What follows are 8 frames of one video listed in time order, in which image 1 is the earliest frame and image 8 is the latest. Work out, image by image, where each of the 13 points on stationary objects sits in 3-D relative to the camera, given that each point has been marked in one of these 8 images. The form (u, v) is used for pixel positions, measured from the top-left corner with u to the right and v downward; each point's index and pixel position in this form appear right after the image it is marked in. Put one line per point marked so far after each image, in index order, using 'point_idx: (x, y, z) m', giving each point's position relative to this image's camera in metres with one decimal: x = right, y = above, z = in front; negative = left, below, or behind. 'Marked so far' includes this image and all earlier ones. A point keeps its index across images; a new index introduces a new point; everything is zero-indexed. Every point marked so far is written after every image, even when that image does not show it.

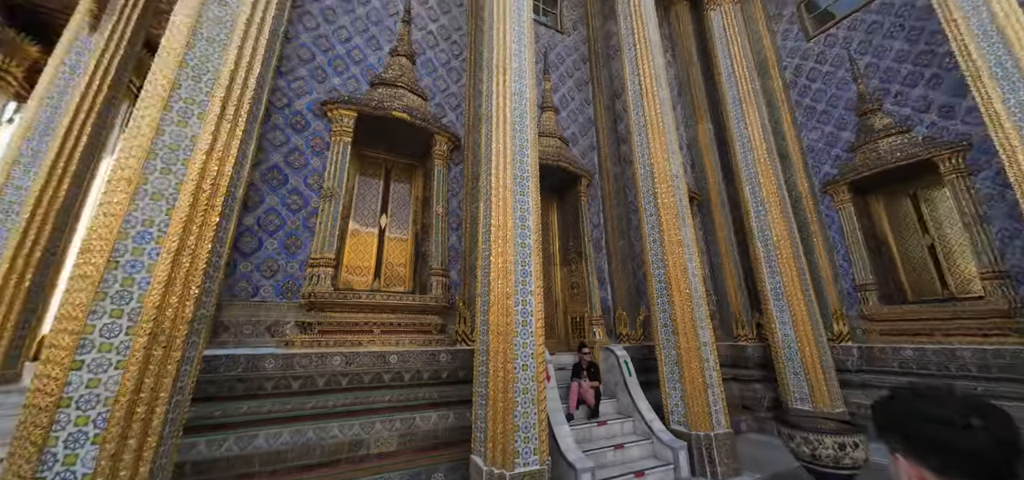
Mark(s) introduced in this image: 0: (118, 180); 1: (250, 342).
0: (-2.2, +0.3, +2.0) m
1: (-2.3, -0.9, +3.0) m
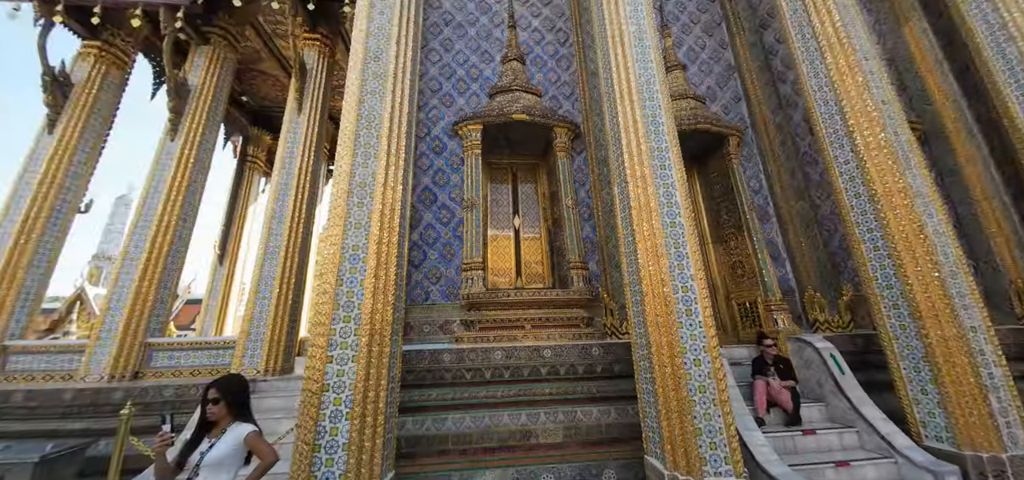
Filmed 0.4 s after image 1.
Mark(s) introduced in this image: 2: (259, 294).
0: (-1.3, +0.2, +2.6) m
1: (-0.8, -1.0, +3.6) m
2: (-3.5, -0.7, +4.7) m
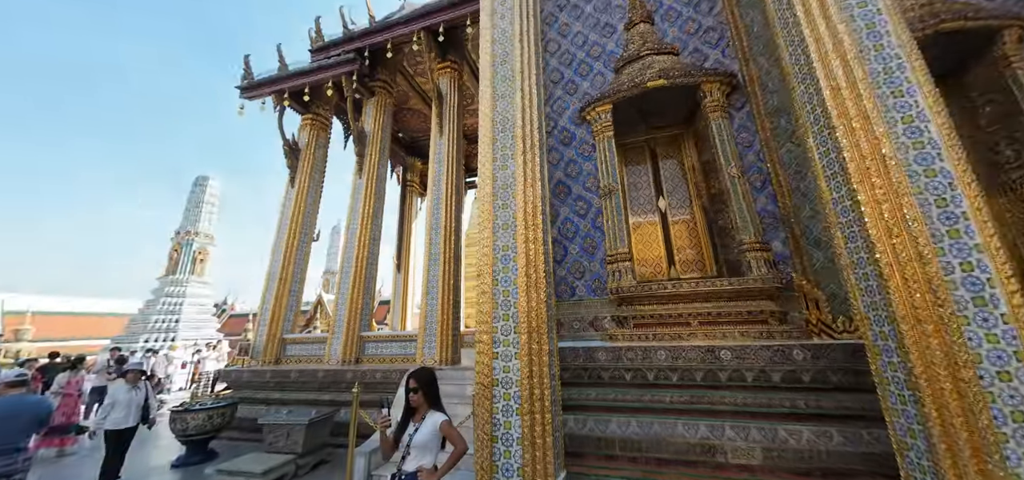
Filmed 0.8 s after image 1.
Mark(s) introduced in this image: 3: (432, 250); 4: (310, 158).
0: (-0.2, +0.1, +2.7) m
1: (+0.7, -1.0, +3.5) m
2: (-1.3, -0.9, +5.5) m
3: (-1.4, -0.2, +5.7) m
4: (-4.4, +1.8, +7.4) m
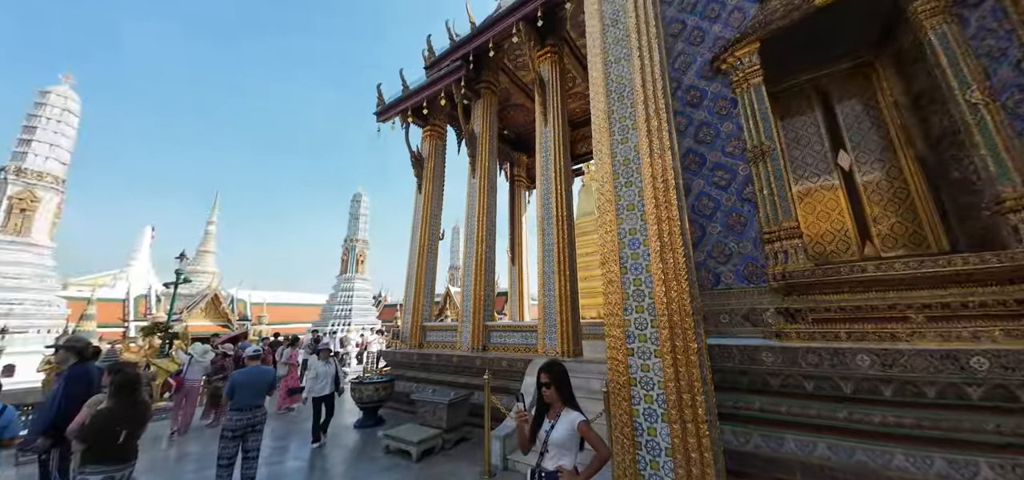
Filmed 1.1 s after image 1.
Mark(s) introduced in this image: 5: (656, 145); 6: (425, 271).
0: (+0.7, +0.3, +2.5) m
1: (+1.8, -0.8, +2.9) m
2: (+0.6, -0.7, +5.5) m
3: (+0.5, 0.0, +5.7) m
4: (-2.0, +1.8, +8.2) m
5: (+1.0, +0.6, +2.3) m
6: (-2.0, -0.7, +7.7) m
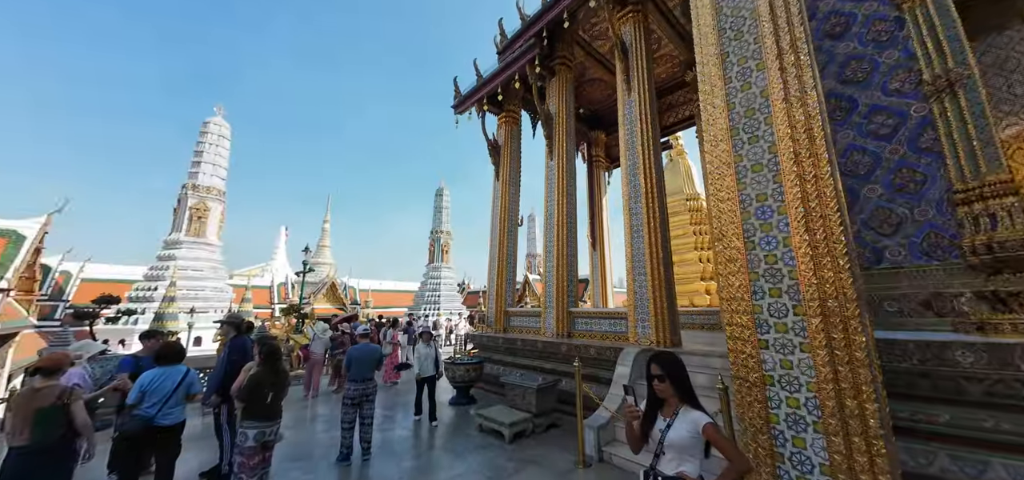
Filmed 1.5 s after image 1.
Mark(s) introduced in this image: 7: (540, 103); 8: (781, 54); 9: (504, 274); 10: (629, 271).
0: (+1.2, +0.4, +2.1) m
1: (+2.5, -0.5, +2.2) m
2: (+1.8, -0.4, +5.0) m
3: (+1.8, +0.3, +5.2) m
4: (-0.1, +2.1, +8.2) m
5: (+1.5, +0.8, +1.8) m
6: (-0.1, -0.4, +7.7) m
7: (+0.6, +2.9, +7.3) m
8: (+1.5, +1.0, +1.9) m
9: (-0.2, -0.8, +7.6) m
10: (+1.8, -0.5, +5.2) m
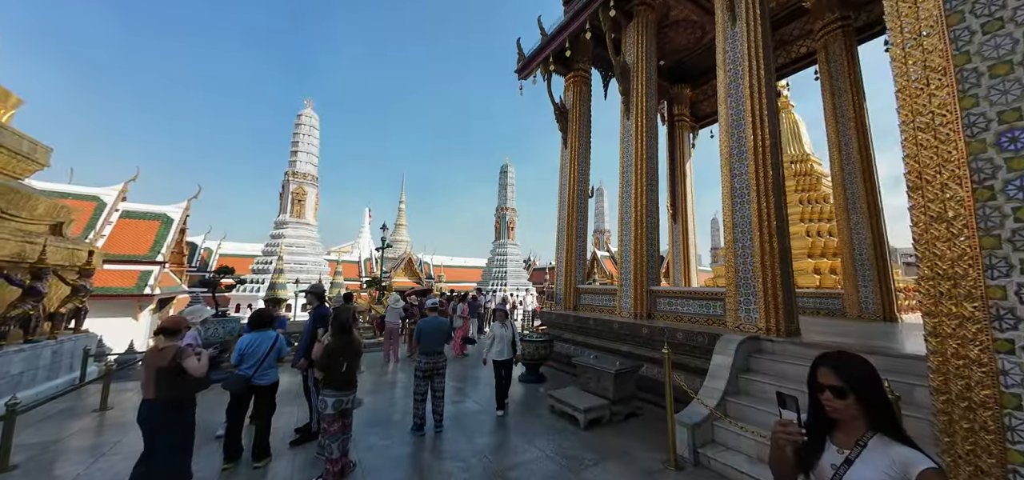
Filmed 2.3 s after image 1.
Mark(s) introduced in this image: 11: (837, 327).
0: (+1.6, +0.6, +1.3) m
1: (+2.9, -0.3, +1.3) m
2: (+2.8, 0.0, +4.2) m
3: (+2.8, +0.7, +4.3) m
4: (+1.4, +2.7, +7.5) m
5: (+1.8, +1.0, +1.0) m
6: (+1.4, +0.2, +7.2) m
7: (+1.9, +3.5, +6.4) m
8: (+1.8, +1.2, +1.1) m
9: (+1.3, -0.2, +7.2) m
10: (+2.7, 0.0, +4.3) m
11: (+5.6, -1.5, +5.9) m
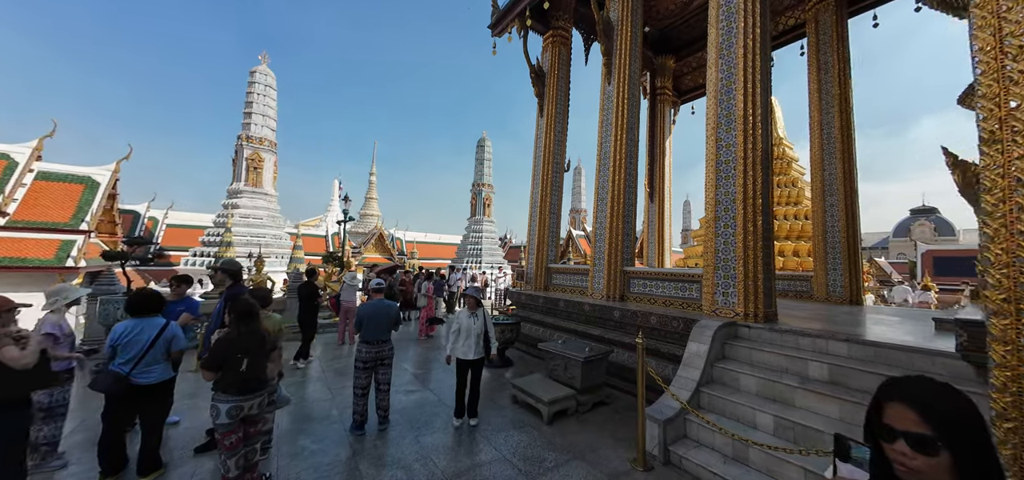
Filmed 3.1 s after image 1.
0: (+1.4, +0.7, +0.9) m
1: (+2.7, -0.3, +1.1) m
2: (+2.4, +0.2, +3.9) m
3: (+2.4, +1.0, +3.9) m
4: (+0.9, +3.2, +6.9) m
5: (+1.6, +1.1, +0.6) m
6: (+0.7, +0.7, +6.8) m
7: (+1.5, +3.9, +5.8) m
8: (+1.6, +1.3, +0.6) m
9: (+0.7, +0.3, +6.7) m
10: (+2.3, +0.2, +4.0) m
11: (+5.0, -1.2, +5.8) m
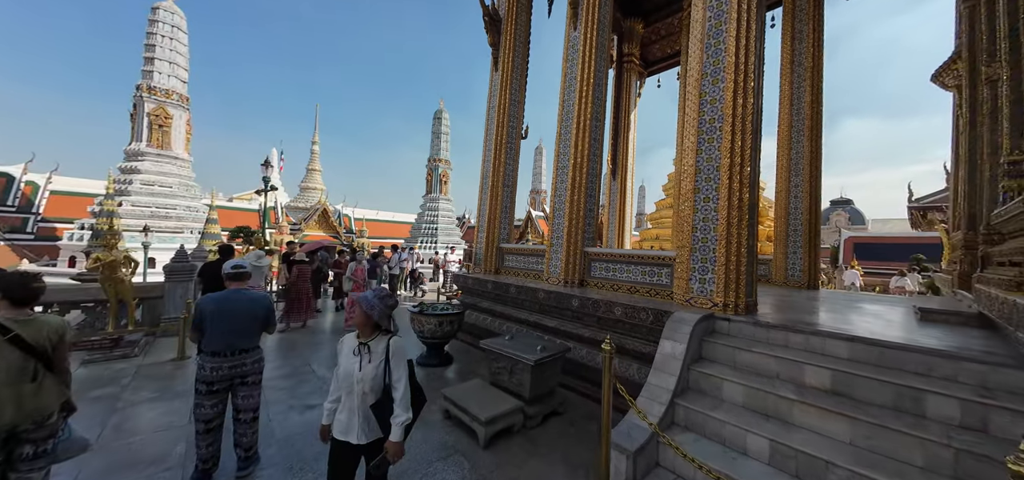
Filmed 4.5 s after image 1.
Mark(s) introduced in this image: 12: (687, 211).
0: (+1.2, +0.8, +0.2) m
1: (+2.4, -0.2, +0.5) m
2: (+1.8, +0.4, +3.2) m
3: (+1.8, +1.2, +3.3) m
4: (0.0, +3.6, +5.9) m
5: (+1.4, +1.1, -0.1) m
6: (-0.2, +1.1, +5.9) m
7: (+0.7, +4.2, +4.8) m
8: (+1.4, +1.3, -0.1) m
9: (-0.2, +0.7, +5.9) m
10: (+1.7, +0.4, +3.4) m
11: (+4.2, -0.9, +5.6) m
12: (+1.7, +0.3, +3.3) m
